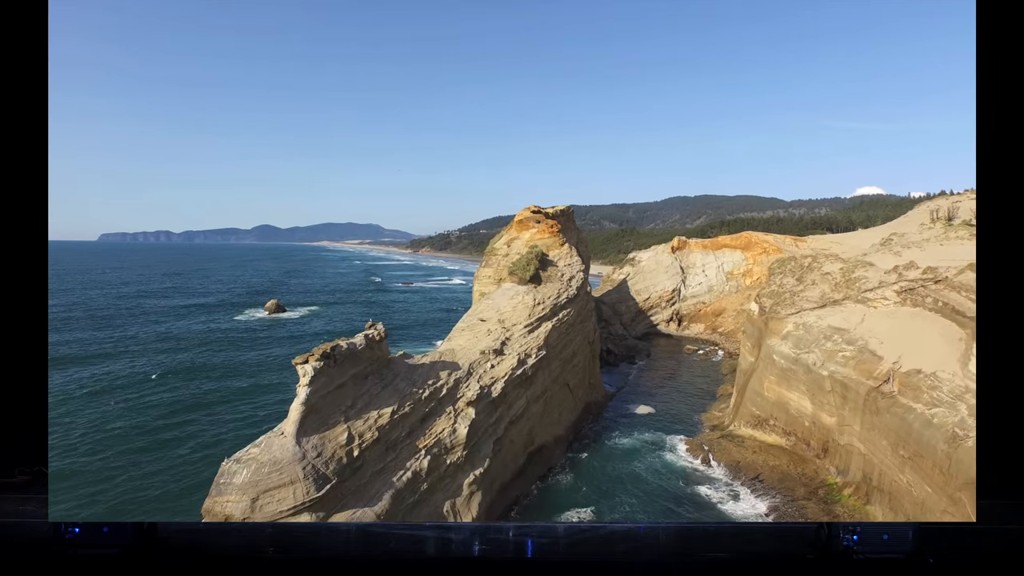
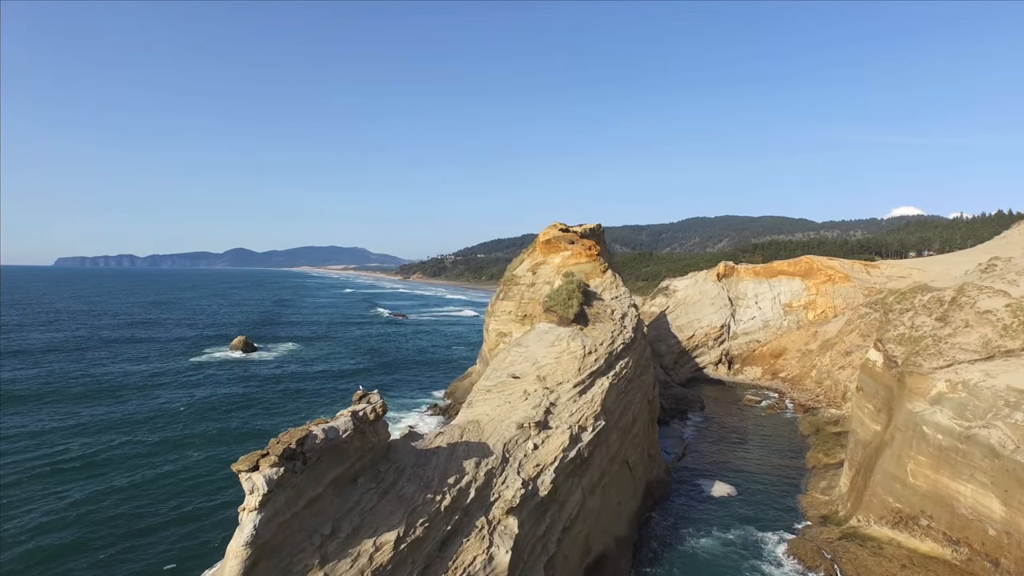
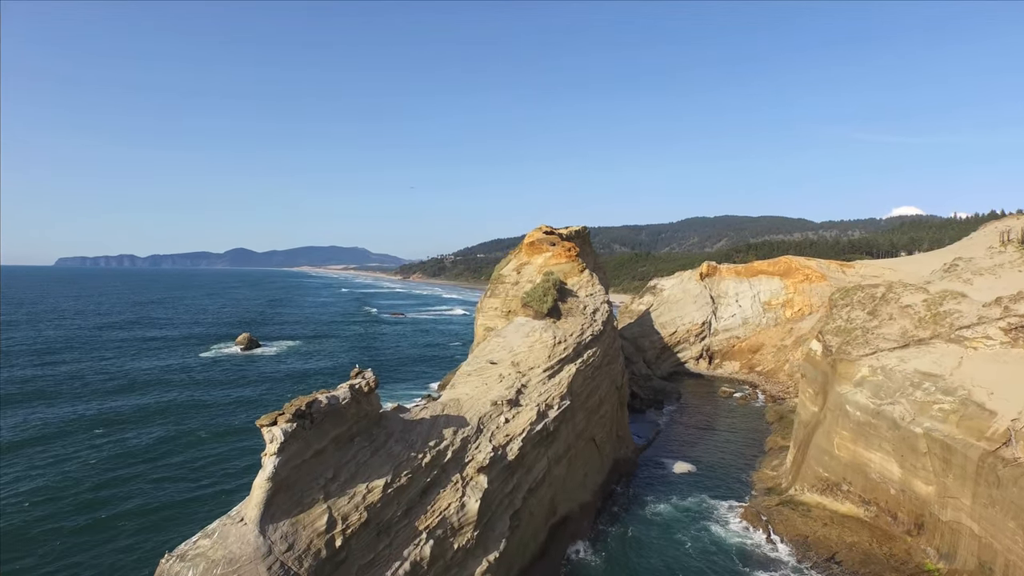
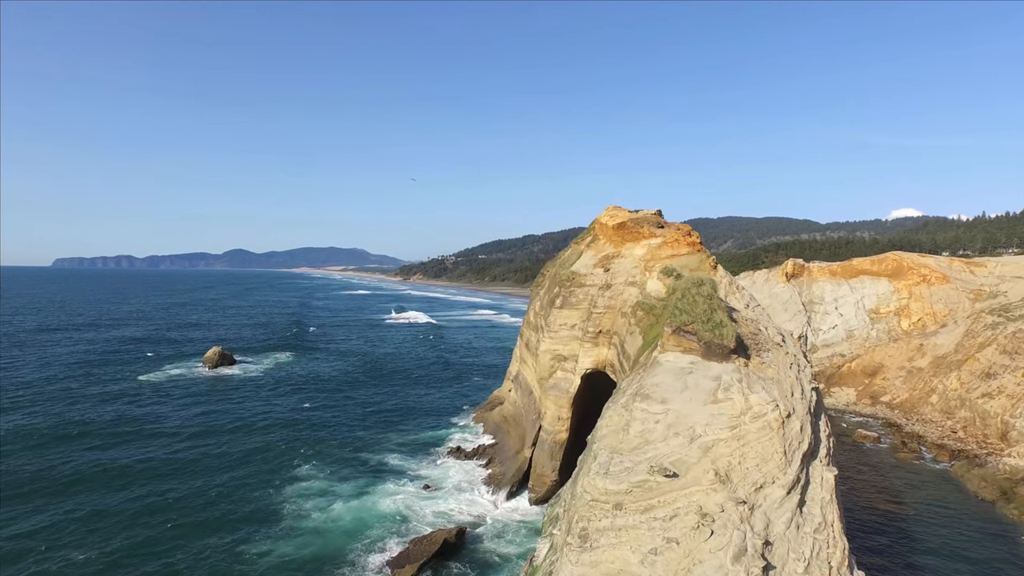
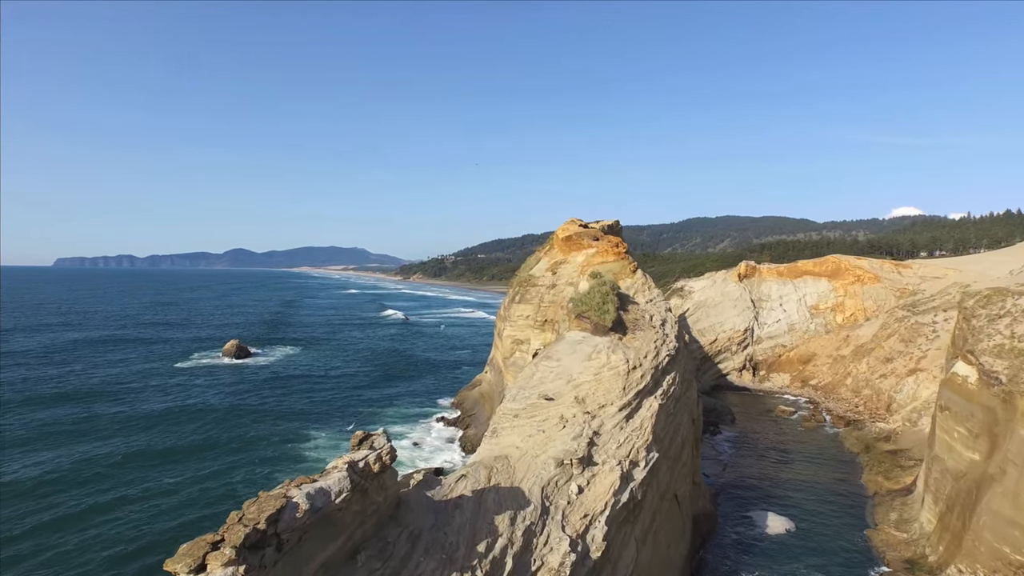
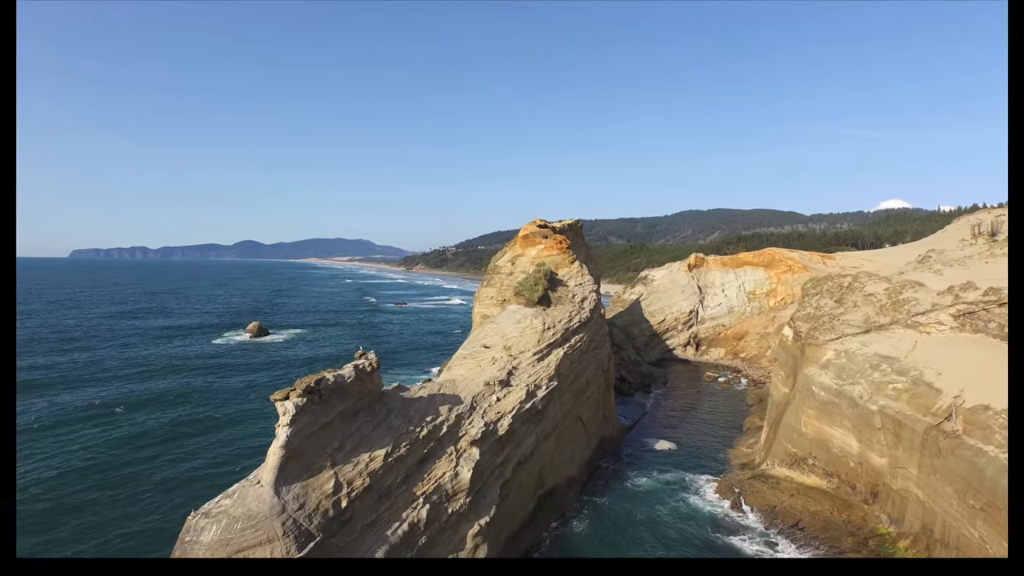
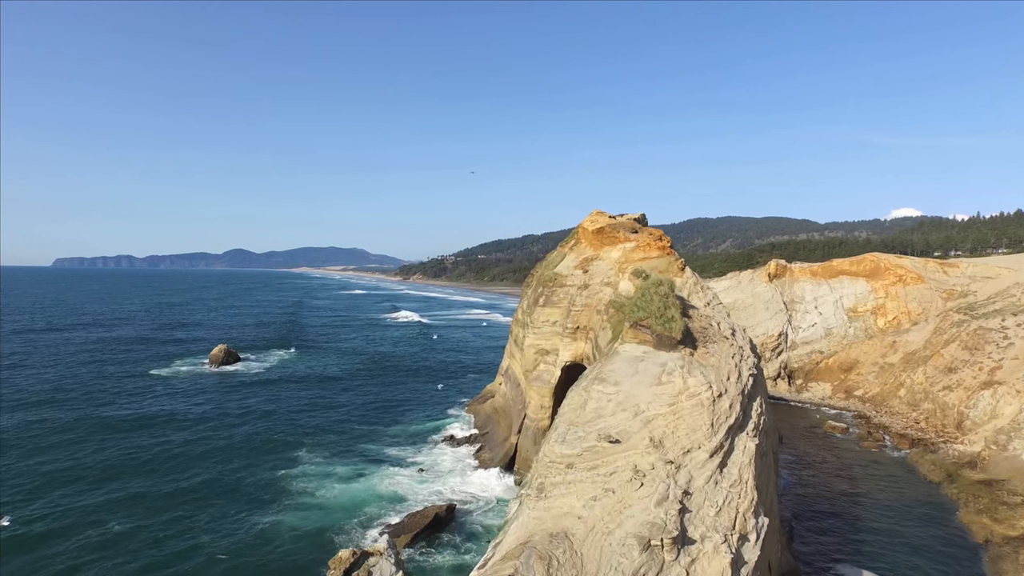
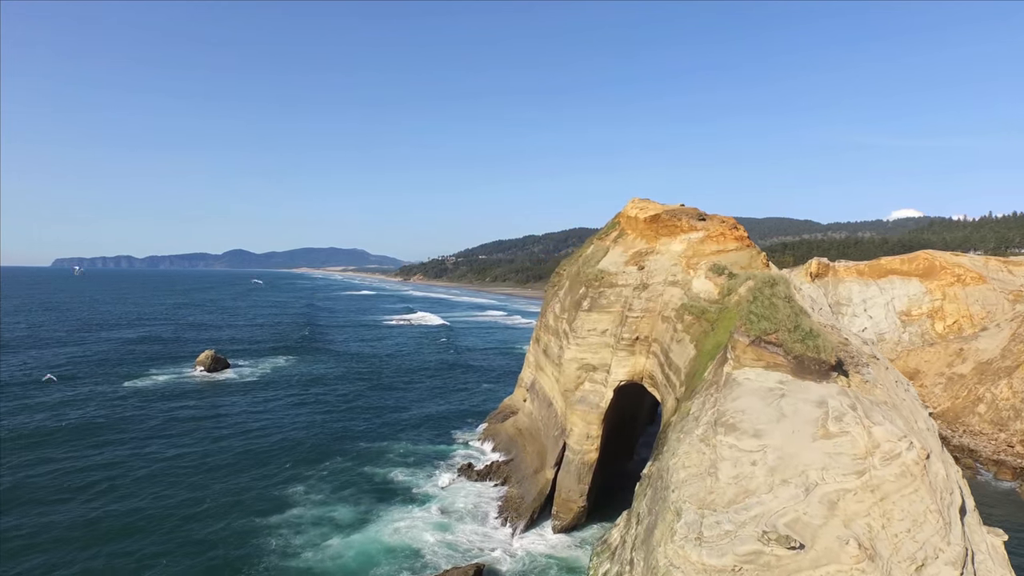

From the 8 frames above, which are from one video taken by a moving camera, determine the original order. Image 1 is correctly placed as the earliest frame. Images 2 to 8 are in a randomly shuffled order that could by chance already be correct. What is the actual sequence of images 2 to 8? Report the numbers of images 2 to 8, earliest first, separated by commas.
6, 3, 2, 5, 7, 4, 8
